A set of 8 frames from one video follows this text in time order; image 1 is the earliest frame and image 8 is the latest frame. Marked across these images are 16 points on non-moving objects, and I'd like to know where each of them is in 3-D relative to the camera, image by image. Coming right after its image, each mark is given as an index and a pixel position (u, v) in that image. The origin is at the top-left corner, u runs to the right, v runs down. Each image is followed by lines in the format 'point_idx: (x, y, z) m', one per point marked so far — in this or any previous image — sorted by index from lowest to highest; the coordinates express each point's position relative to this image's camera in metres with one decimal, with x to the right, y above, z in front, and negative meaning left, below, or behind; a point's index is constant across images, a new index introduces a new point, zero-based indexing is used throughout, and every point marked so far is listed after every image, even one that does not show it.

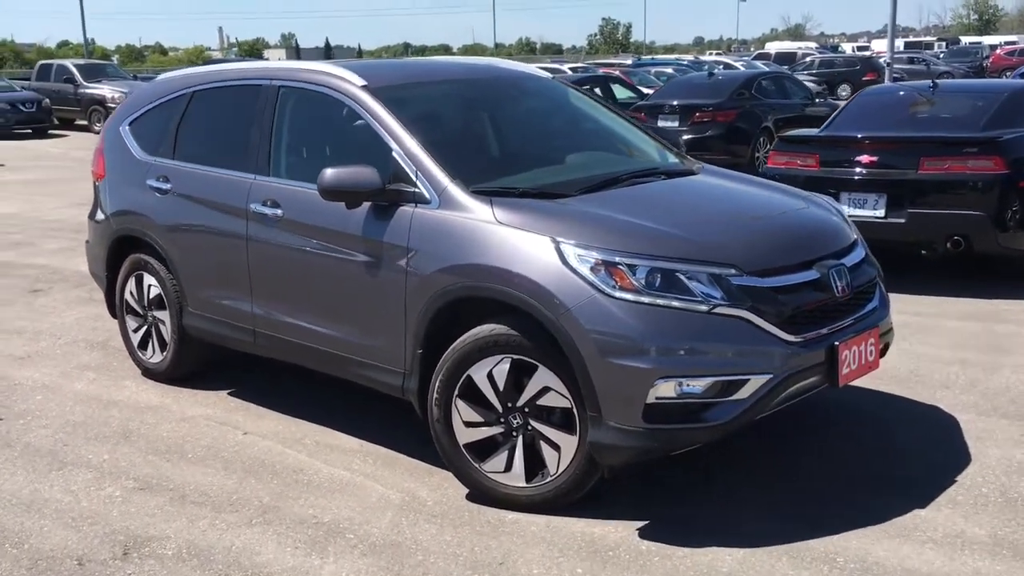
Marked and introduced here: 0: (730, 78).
0: (+3.0, +2.9, +14.6) m
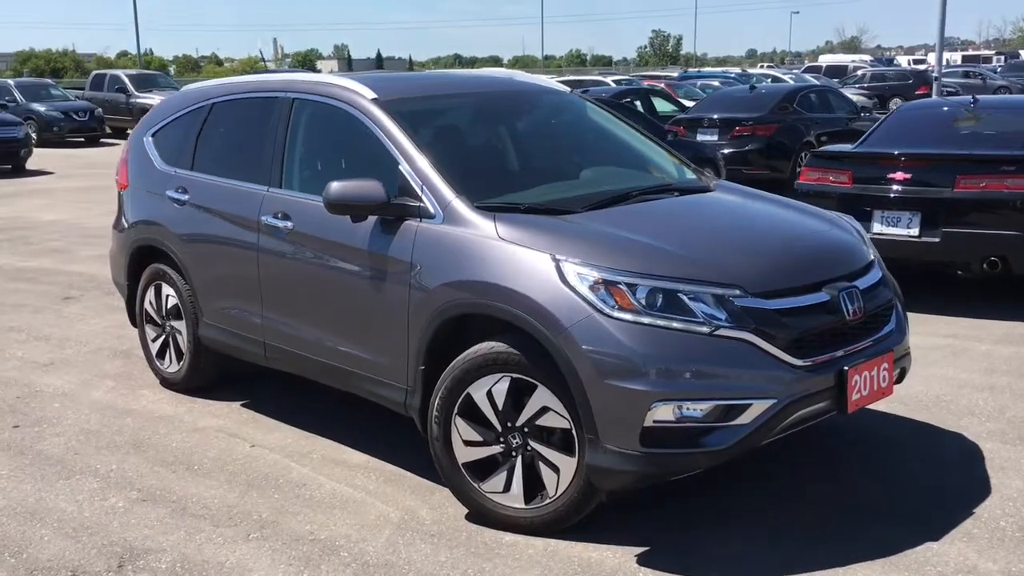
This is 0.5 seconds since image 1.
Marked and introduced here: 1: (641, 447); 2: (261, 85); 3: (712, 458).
0: (+3.5, +2.6, +14.4) m
1: (+0.5, -0.6, +3.9) m
2: (-1.3, +1.1, +5.6) m
3: (+0.7, -0.6, +3.9) m
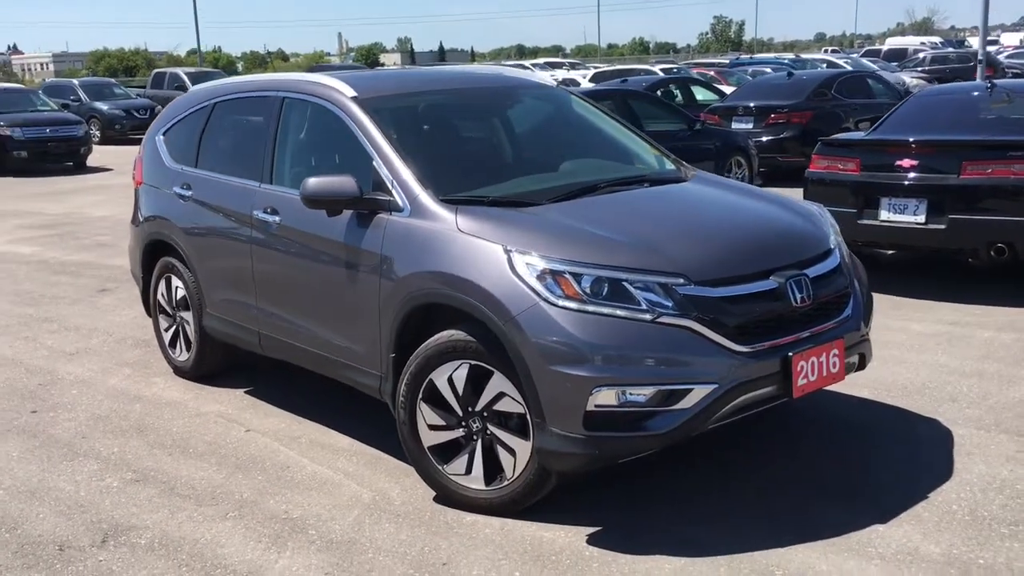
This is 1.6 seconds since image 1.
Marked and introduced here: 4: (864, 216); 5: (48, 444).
0: (+4.0, +2.8, +14.3) m
1: (+0.3, -0.5, +4.0) m
2: (-1.4, +1.1, +5.9) m
3: (+0.5, -0.6, +4.0) m
4: (+2.5, +0.5, +7.8) m
5: (-2.4, -0.8, +5.5) m
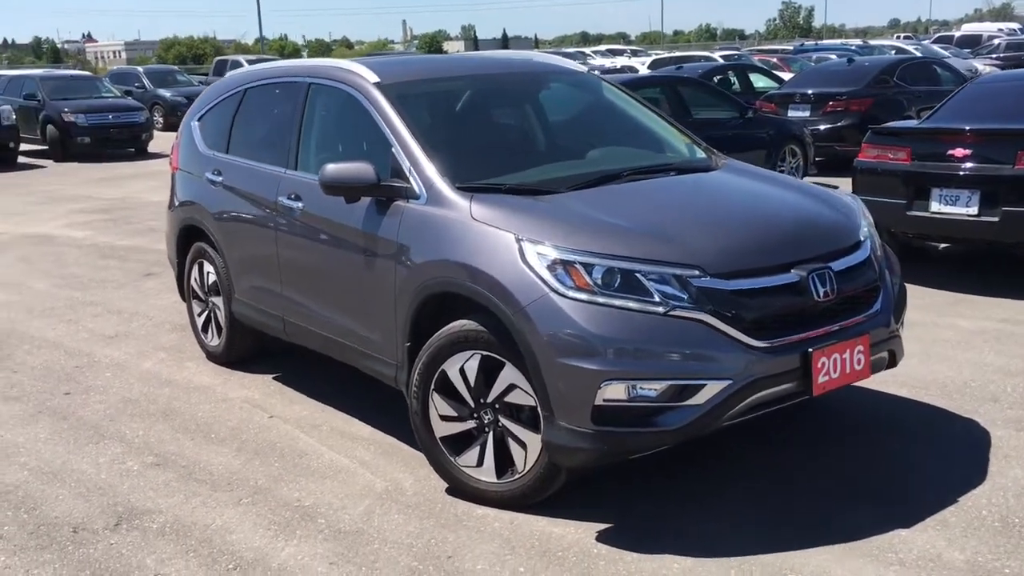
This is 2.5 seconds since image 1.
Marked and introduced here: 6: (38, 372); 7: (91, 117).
0: (+4.7, +2.9, +13.9) m
1: (+0.3, -0.5, +3.9) m
2: (-1.2, +1.2, +5.9) m
3: (+0.6, -0.5, +3.9) m
4: (+2.8, +0.6, +7.5) m
5: (-2.3, -0.7, +5.5) m
6: (-2.9, -0.5, +6.5) m
7: (-7.4, +3.0, +18.9) m
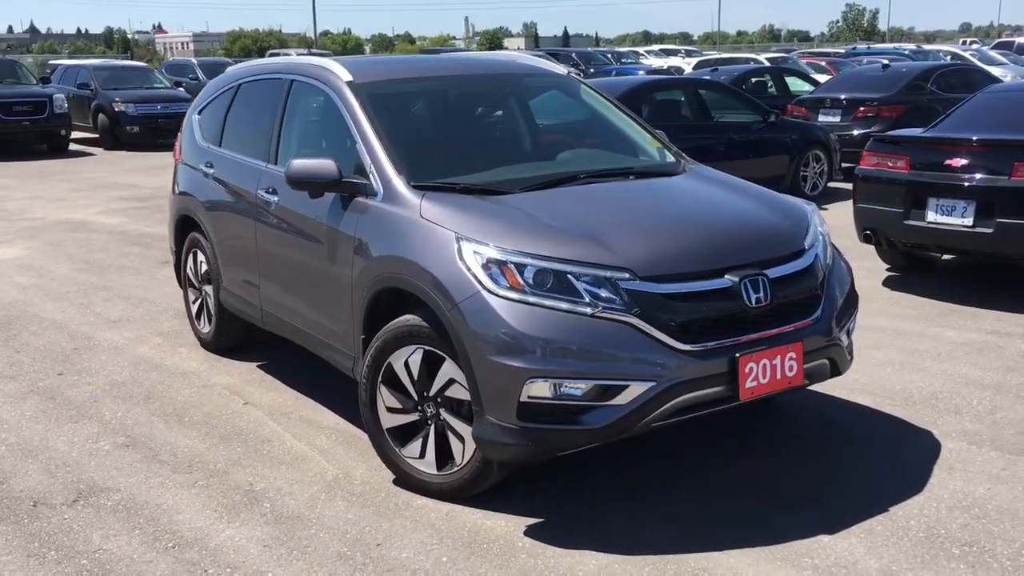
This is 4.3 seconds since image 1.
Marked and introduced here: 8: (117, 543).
0: (+5.1, +2.8, +13.7) m
1: (0.0, -0.5, +4.0) m
2: (-1.3, +1.2, +6.0) m
3: (+0.3, -0.5, +4.0) m
4: (+2.8, +0.5, +7.5) m
5: (-2.4, -0.6, +5.8) m
6: (-3.0, -0.4, +6.8) m
7: (-6.7, +3.3, +19.4) m
8: (-1.5, -1.0, +4.1) m
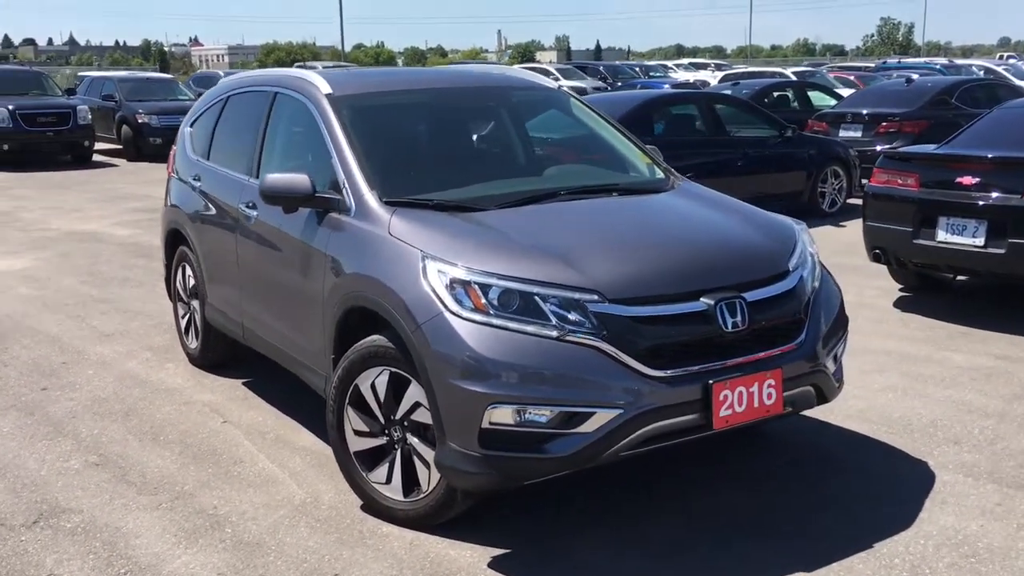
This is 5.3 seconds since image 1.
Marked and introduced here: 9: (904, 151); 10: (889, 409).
0: (+5.3, +2.5, +13.4) m
1: (-0.1, -0.6, +3.8) m
2: (-1.4, +1.2, +5.9) m
3: (+0.2, -0.6, +3.8) m
4: (+2.8, +0.4, +7.2) m
5: (-2.5, -0.7, +5.7) m
6: (-3.0, -0.5, +6.7) m
7: (-6.3, +3.1, +19.5) m
8: (-1.7, -1.1, +4.0) m
9: (+2.8, +1.0, +7.5) m
10: (+1.9, -0.6, +5.5) m
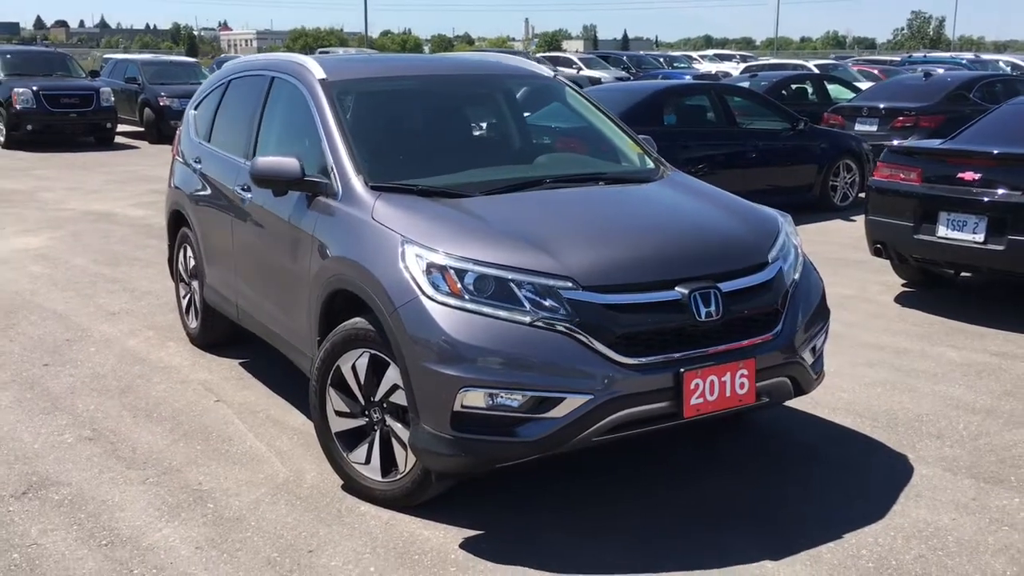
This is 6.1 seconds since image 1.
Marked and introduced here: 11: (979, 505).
0: (+5.4, +2.6, +13.3) m
1: (-0.2, -0.5, +3.9) m
2: (-1.4, +1.3, +6.0) m
3: (0.0, -0.6, +3.8) m
4: (+2.8, +0.4, +7.2) m
5: (-2.6, -0.6, +5.8) m
6: (-3.1, -0.3, +6.8) m
7: (-6.0, +3.4, +19.6) m
8: (-1.8, -1.0, +4.1) m
9: (+2.8, +1.0, +7.5) m
10: (+1.9, -0.6, +5.5) m
11: (+1.9, -0.9, +4.3) m
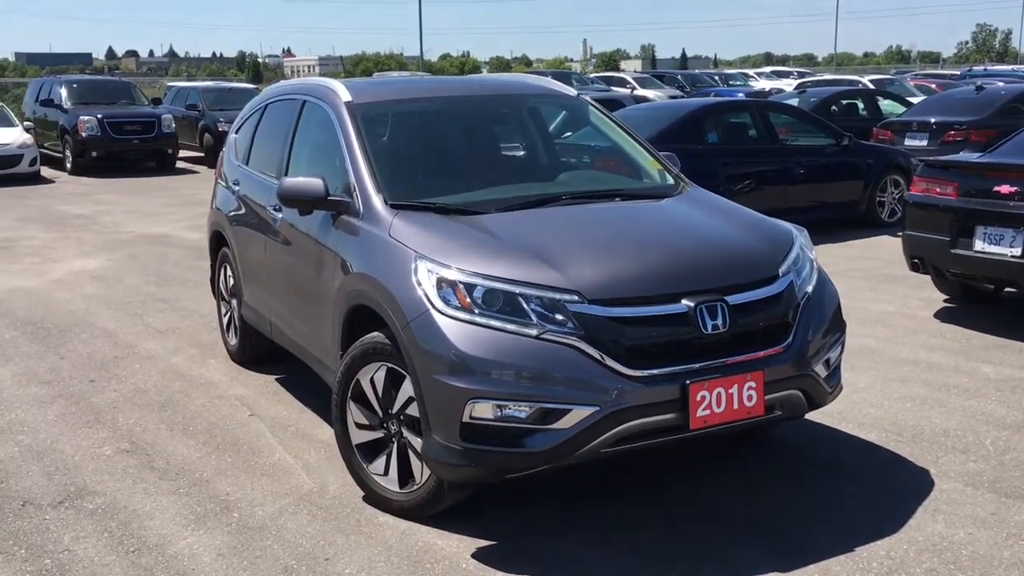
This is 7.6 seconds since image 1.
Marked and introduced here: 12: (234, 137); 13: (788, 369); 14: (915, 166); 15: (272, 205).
0: (+6.0, +2.4, +13.1) m
1: (-0.2, -0.6, +4.0) m
2: (-1.3, +1.2, +6.2) m
3: (+0.1, -0.6, +3.9) m
4: (+3.0, +0.3, +7.1) m
5: (-2.4, -0.7, +6.0) m
6: (-2.9, -0.5, +7.1) m
7: (-5.0, +3.0, +20.1) m
8: (-1.7, -1.0, +4.3) m
9: (+3.0, +0.9, +7.4) m
10: (+2.0, -0.7, +5.5) m
11: (+1.9, -0.9, +4.3) m
12: (-1.8, +1.0, +7.0) m
13: (+1.1, -0.3, +4.2) m
14: (+4.4, +1.3, +11.8) m
15: (-1.3, +0.4, +5.8) m
